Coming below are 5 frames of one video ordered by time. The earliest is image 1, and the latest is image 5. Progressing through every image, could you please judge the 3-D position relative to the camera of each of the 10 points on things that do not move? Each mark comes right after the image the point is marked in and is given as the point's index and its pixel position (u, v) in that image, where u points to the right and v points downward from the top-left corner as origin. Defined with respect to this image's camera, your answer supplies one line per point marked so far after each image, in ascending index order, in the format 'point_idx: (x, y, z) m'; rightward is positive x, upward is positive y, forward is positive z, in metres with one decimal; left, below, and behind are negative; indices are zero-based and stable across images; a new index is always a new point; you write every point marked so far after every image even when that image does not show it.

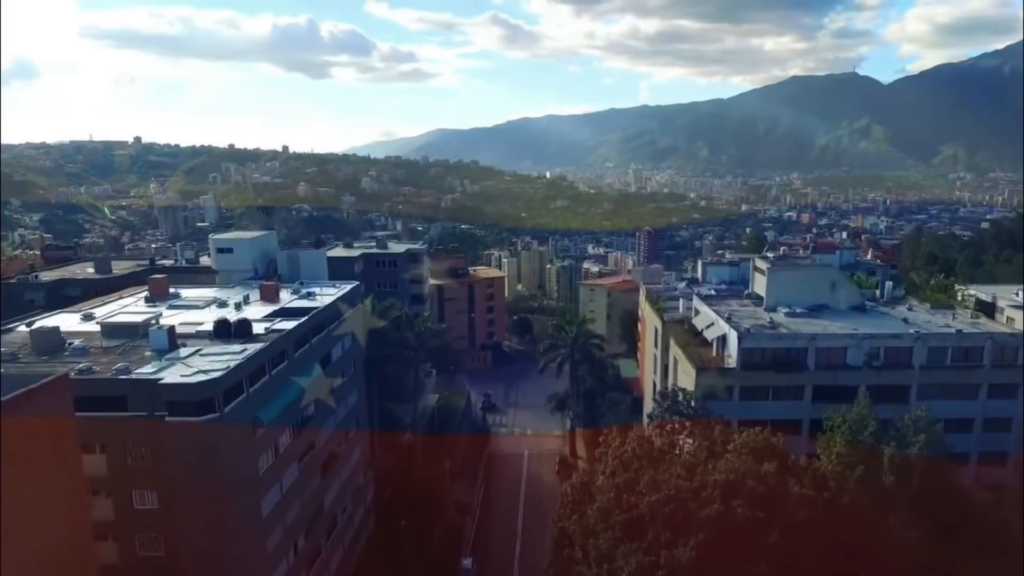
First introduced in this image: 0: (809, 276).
0: (+5.6, +0.2, +13.3) m
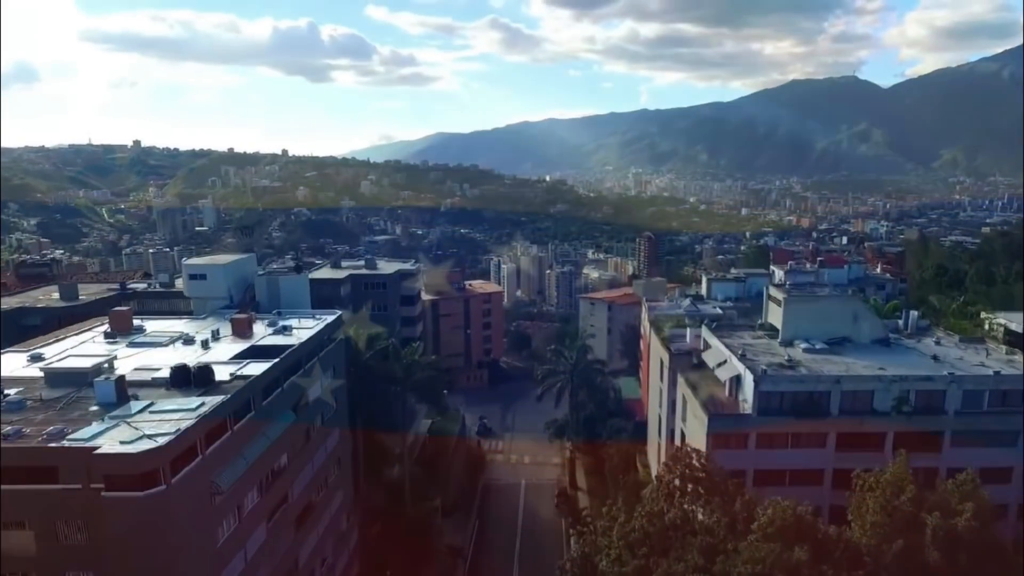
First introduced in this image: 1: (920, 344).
0: (+5.5, -0.3, +12.2) m
1: (+7.1, -1.0, +12.3) m
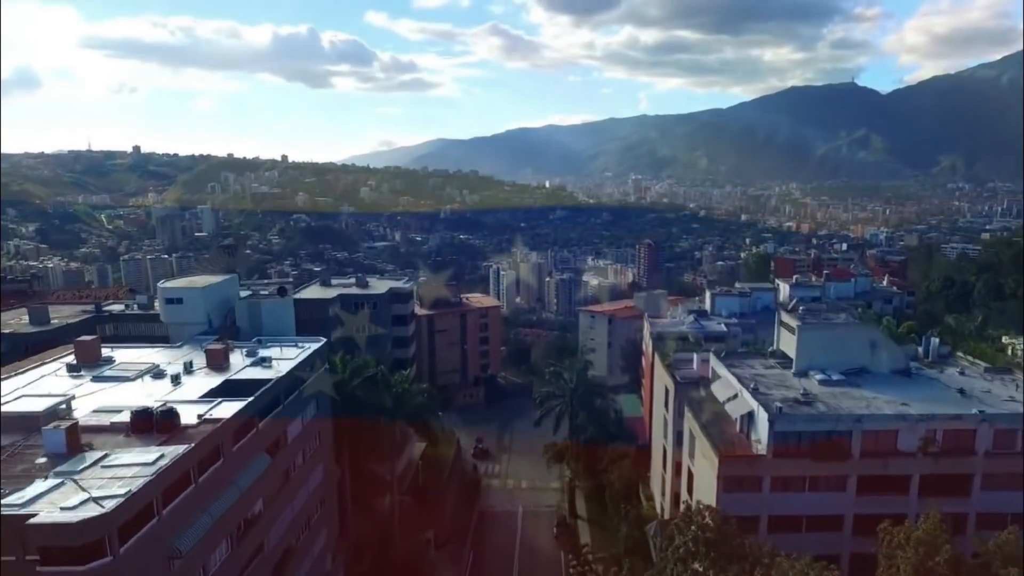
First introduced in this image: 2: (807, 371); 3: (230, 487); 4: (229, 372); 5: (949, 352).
0: (+5.4, -0.8, +11.5) m
1: (+7.1, -1.4, +11.5) m
2: (+4.9, -1.4, +11.5) m
3: (-3.4, -2.3, +8.3) m
4: (-4.2, -1.2, +10.3) m
5: (+8.0, -1.2, +12.8) m
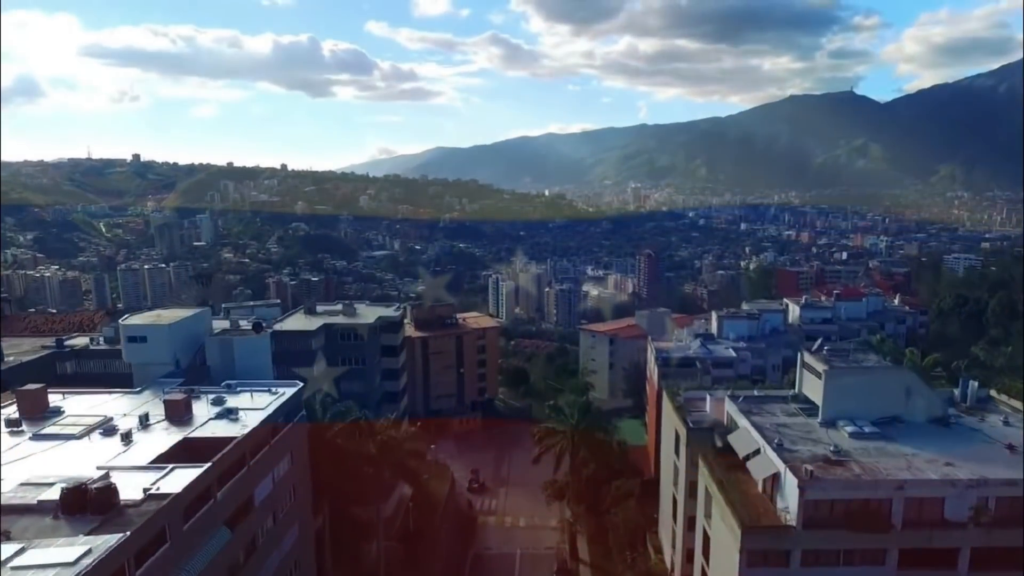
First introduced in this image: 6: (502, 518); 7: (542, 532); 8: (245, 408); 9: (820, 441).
0: (+5.4, -1.4, +10.4) m
1: (+7.0, -2.0, +10.4) m
2: (+4.8, -2.0, +10.4) m
3: (-3.4, -2.9, +7.2) m
4: (-4.2, -1.8, +9.2) m
5: (+7.9, -1.8, +11.6) m
6: (-0.3, -6.3, +19.0) m
7: (+0.8, -6.4, +18.2) m
8: (-3.8, -1.7, +10.0) m
9: (+4.3, -2.1, +9.7) m
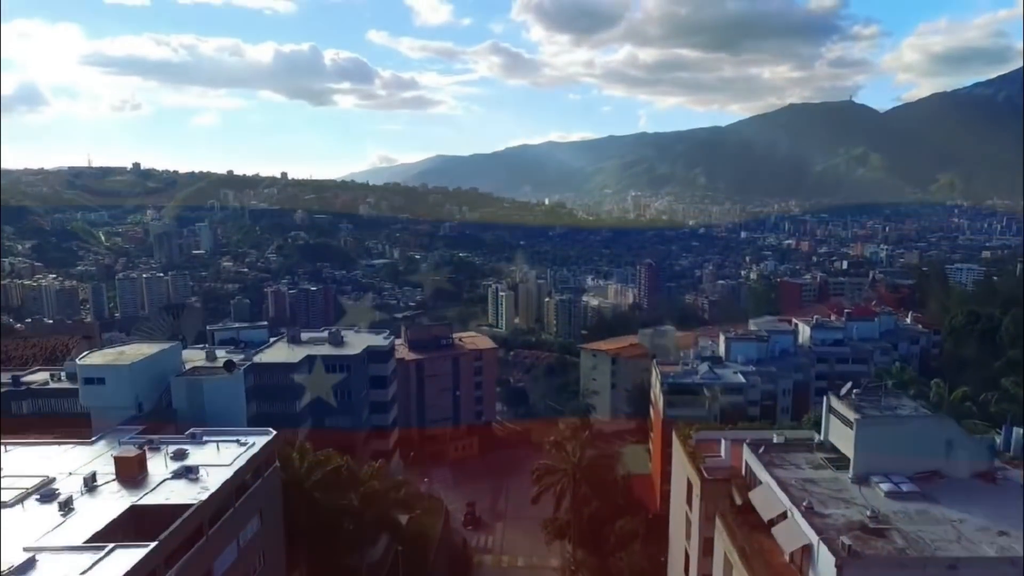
0: (+5.3, -1.9, +9.3) m
1: (+7.0, -2.5, +9.3) m
2: (+4.7, -2.5, +9.3) m
3: (-3.5, -3.4, +6.1) m
4: (-4.3, -2.3, +8.1) m
5: (+7.8, -2.3, +10.6) m
6: (-0.3, -6.9, +17.9) m
7: (+0.7, -7.0, +17.0) m
8: (-3.9, -2.2, +9.0) m
9: (+4.2, -2.6, +8.7) m
